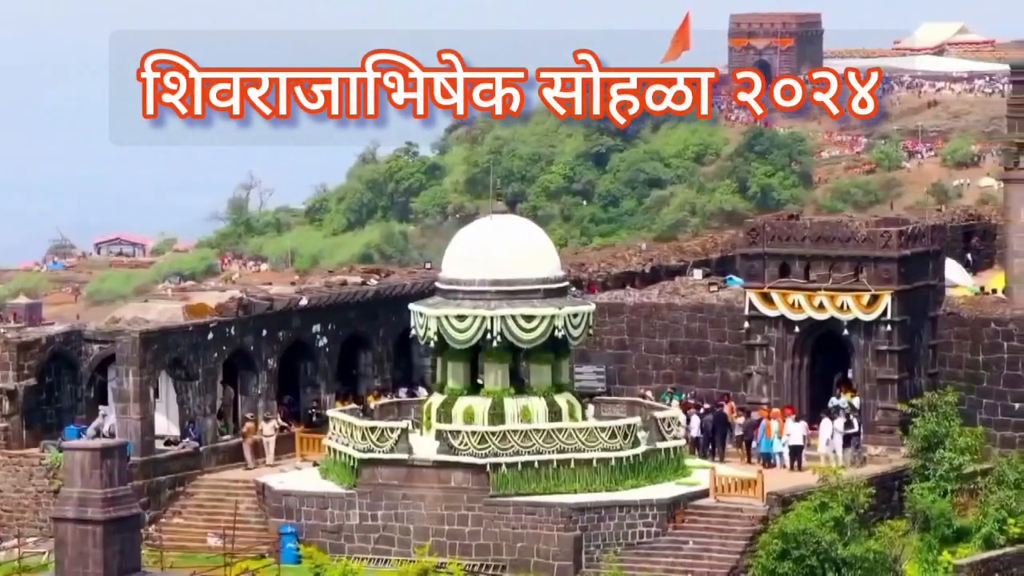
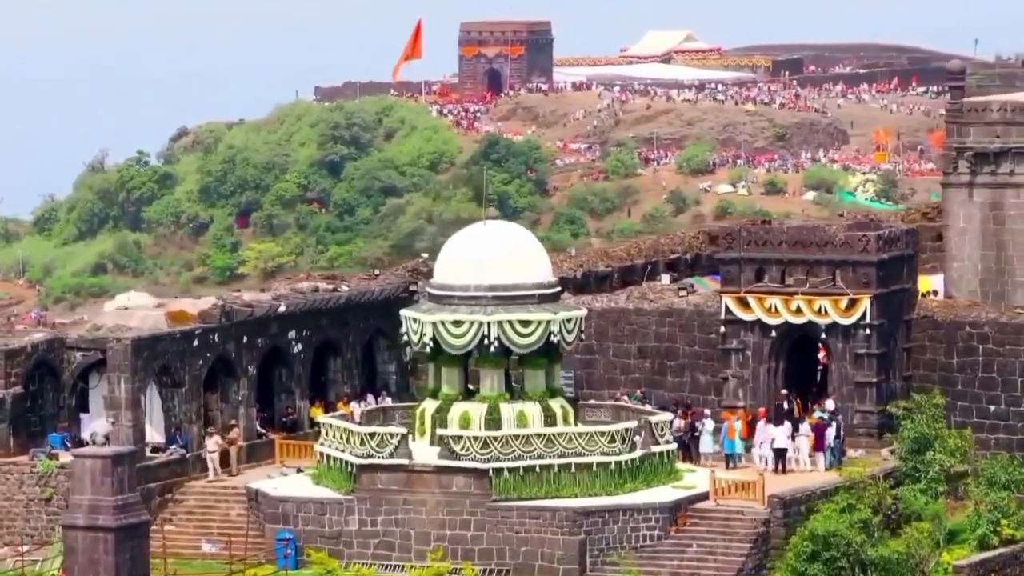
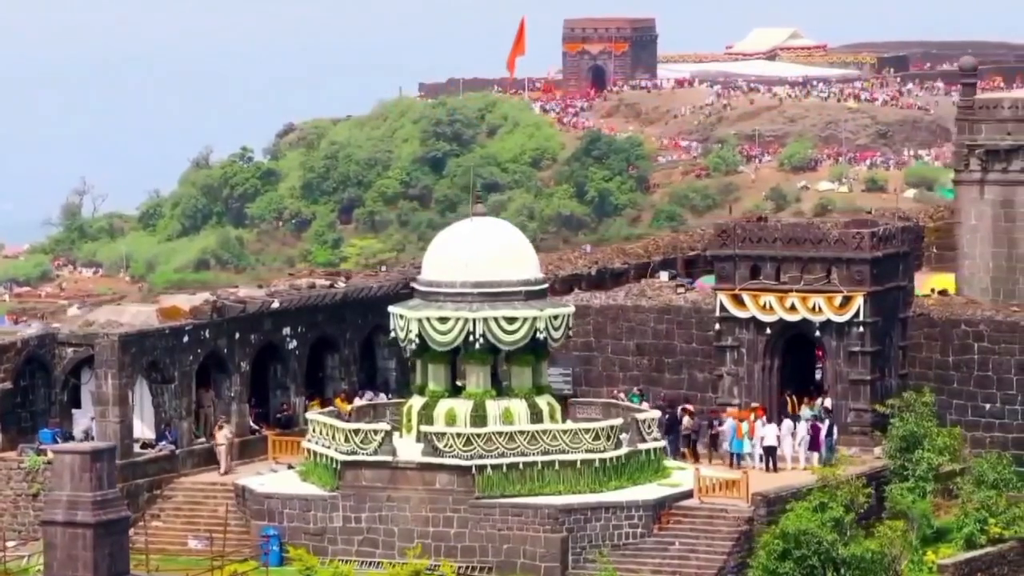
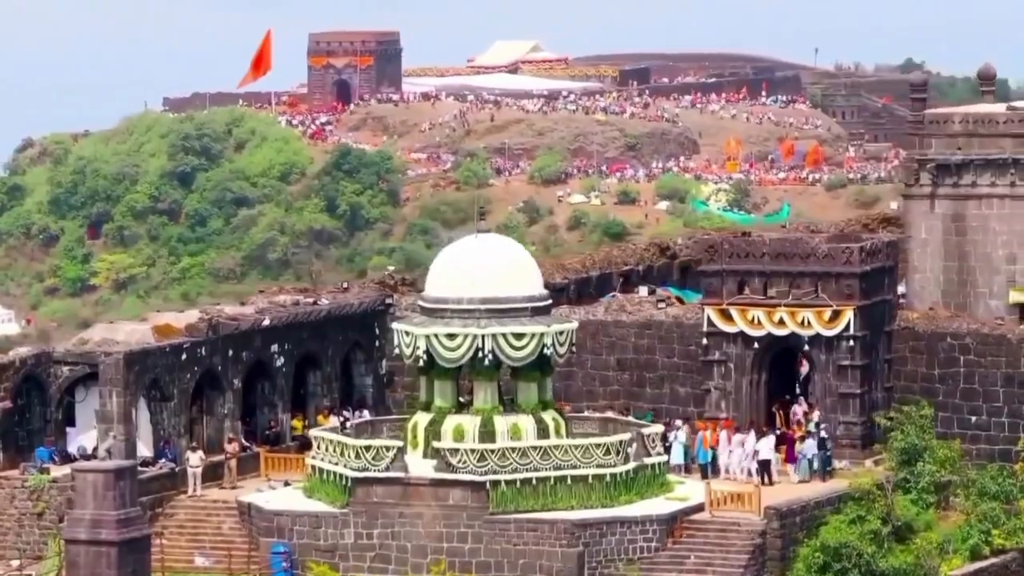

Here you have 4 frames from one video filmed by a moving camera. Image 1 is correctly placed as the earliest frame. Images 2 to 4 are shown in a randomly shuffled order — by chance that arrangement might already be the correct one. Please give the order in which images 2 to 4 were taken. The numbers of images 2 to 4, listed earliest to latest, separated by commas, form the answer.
3, 2, 4
